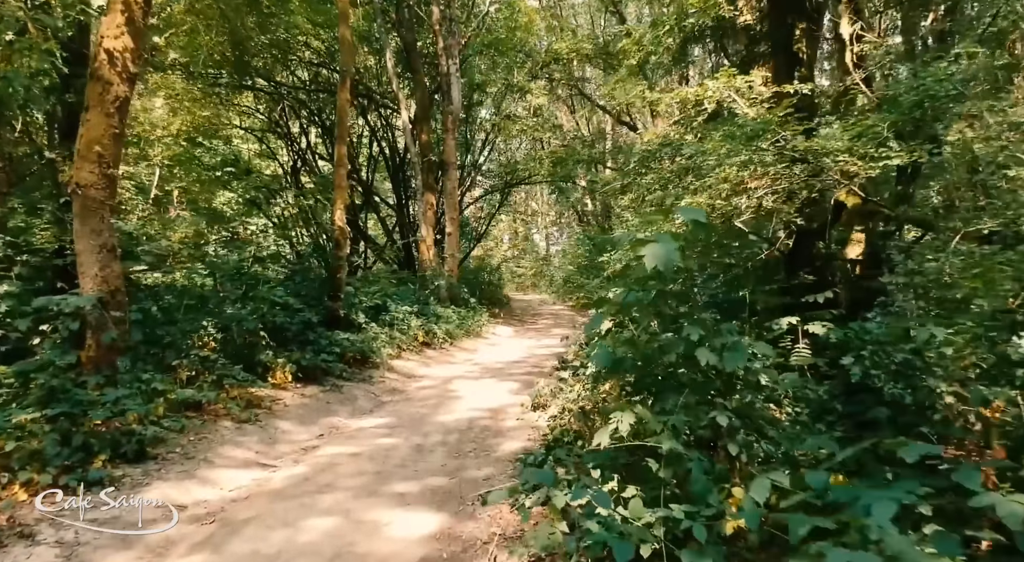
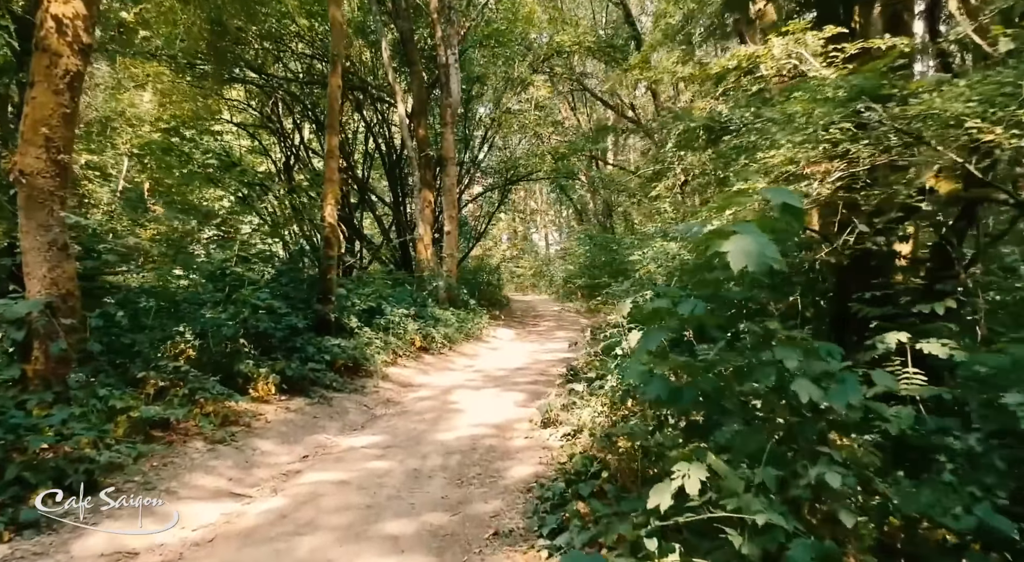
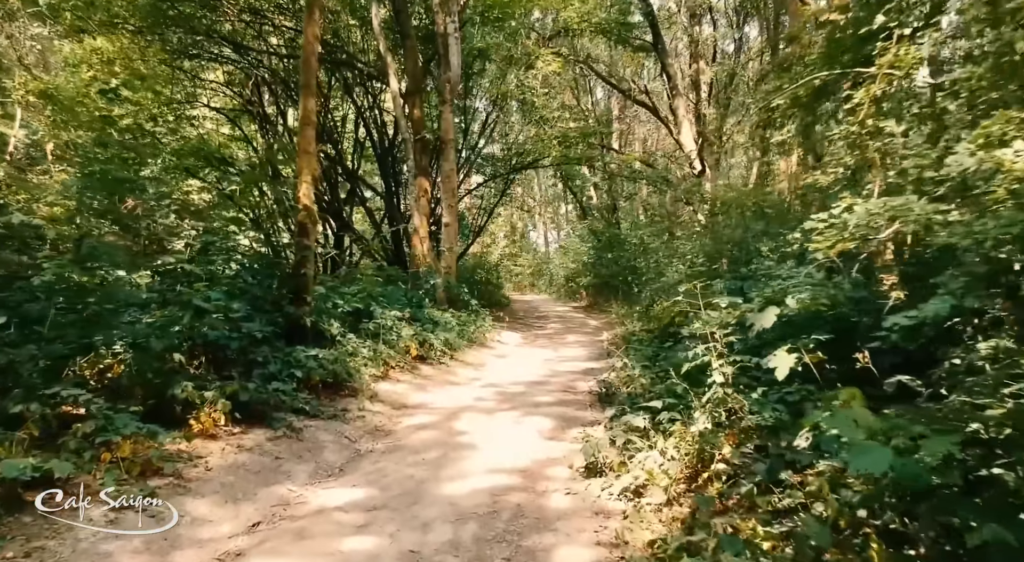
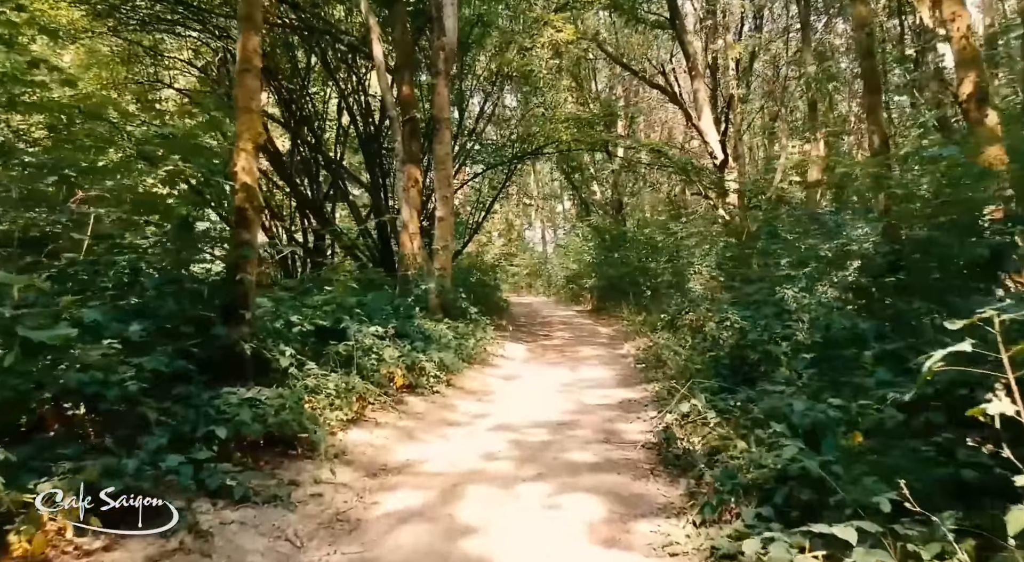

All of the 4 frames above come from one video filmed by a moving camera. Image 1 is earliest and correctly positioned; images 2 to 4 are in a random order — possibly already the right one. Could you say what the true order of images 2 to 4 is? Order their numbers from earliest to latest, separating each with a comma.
2, 3, 4
